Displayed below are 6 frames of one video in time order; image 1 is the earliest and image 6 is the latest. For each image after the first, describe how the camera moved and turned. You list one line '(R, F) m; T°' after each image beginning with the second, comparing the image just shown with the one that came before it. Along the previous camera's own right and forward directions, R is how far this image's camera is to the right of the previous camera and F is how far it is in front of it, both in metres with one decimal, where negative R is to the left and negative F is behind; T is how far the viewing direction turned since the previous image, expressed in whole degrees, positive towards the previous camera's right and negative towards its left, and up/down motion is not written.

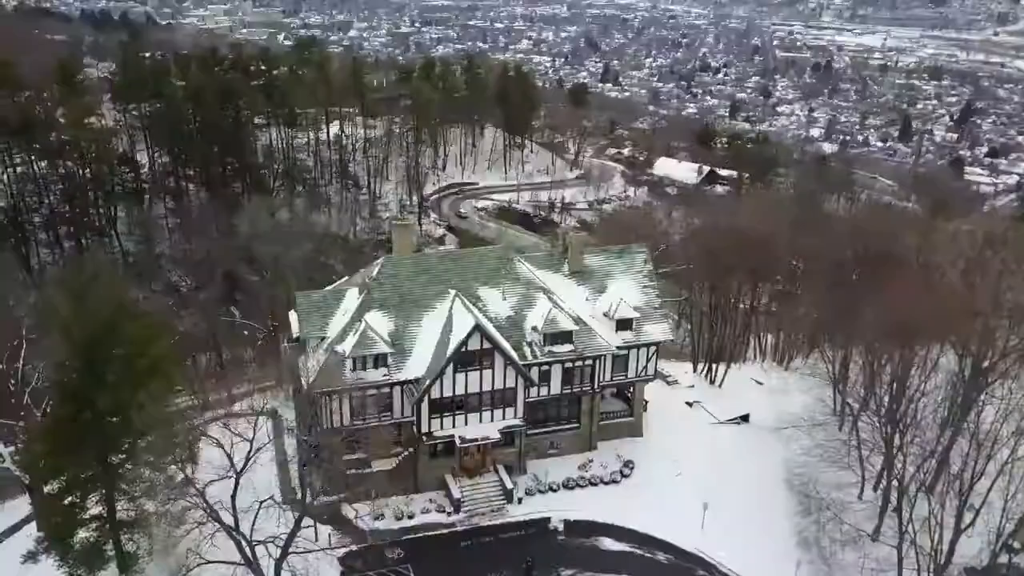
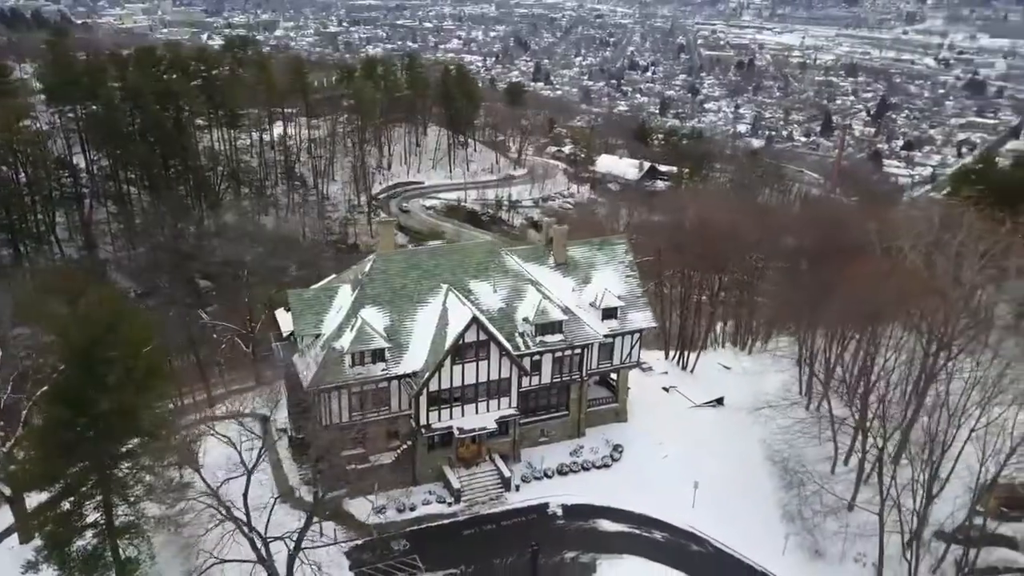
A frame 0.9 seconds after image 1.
(-2.3, -0.6) m; +5°
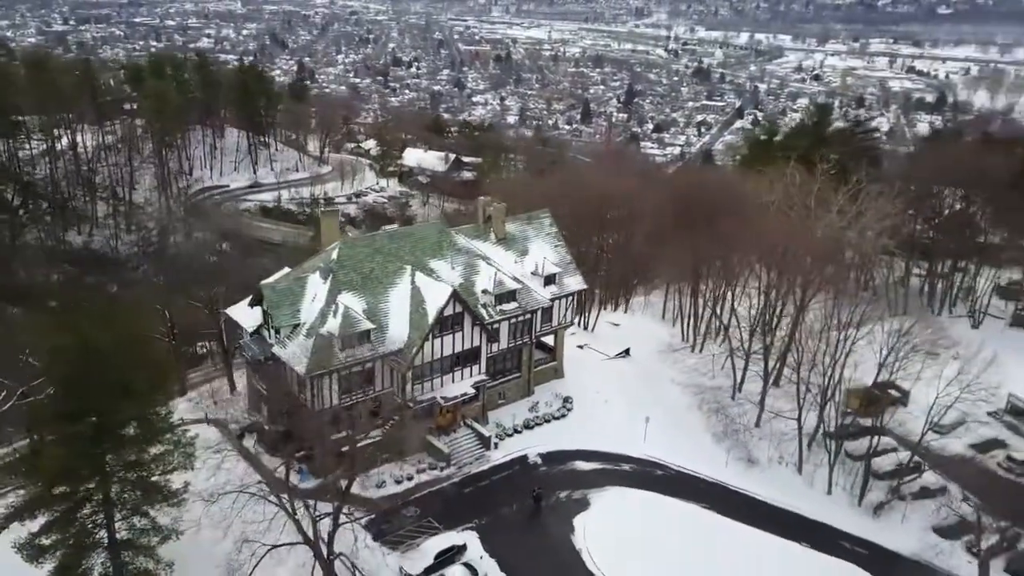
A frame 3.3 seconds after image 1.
(-7.9, -1.5) m; +16°
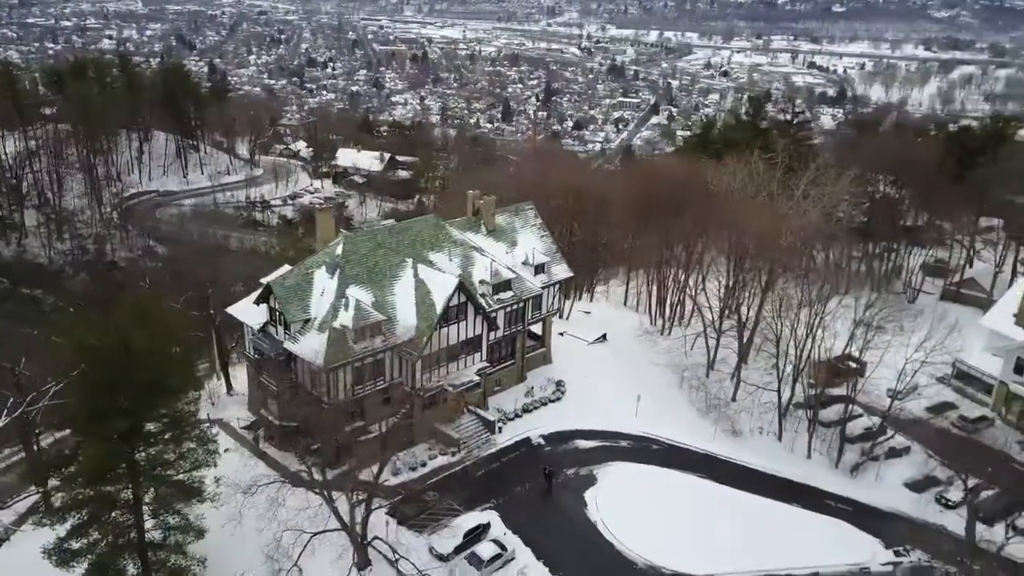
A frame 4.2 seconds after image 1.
(-3.4, -1.1) m; +6°
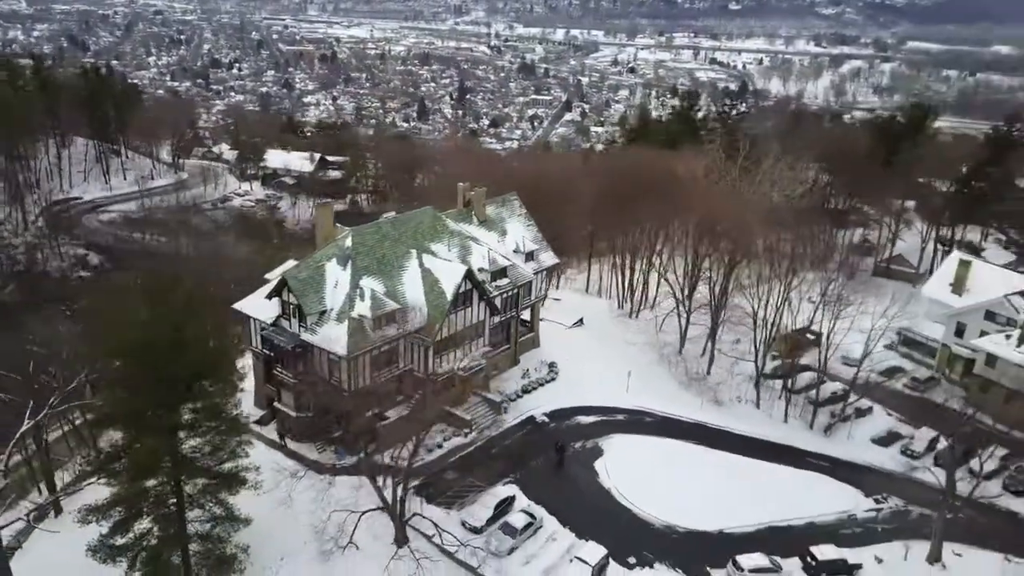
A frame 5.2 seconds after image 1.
(-3.9, -1.4) m; +6°
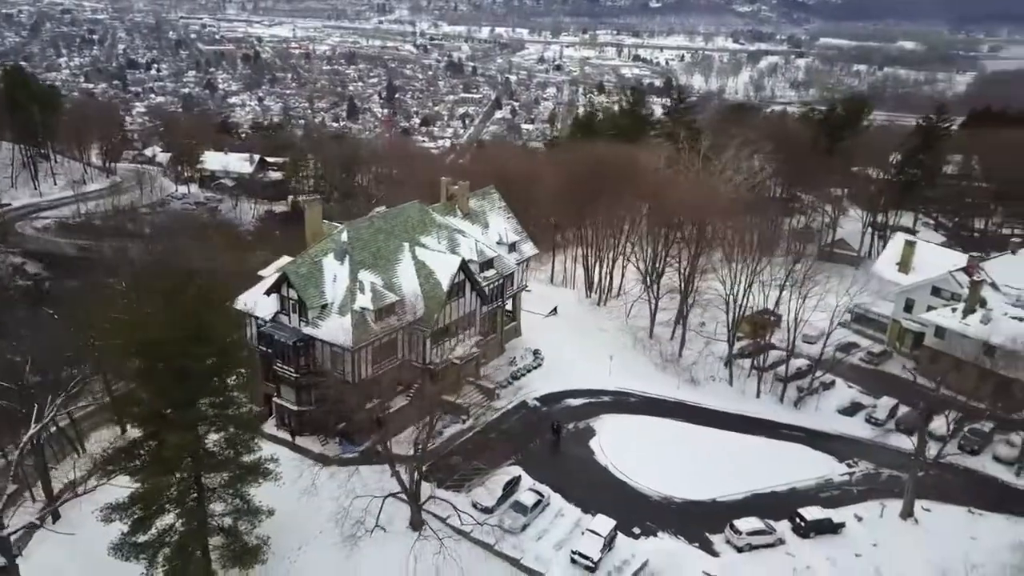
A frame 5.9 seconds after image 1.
(-2.7, -1.0) m; +5°
